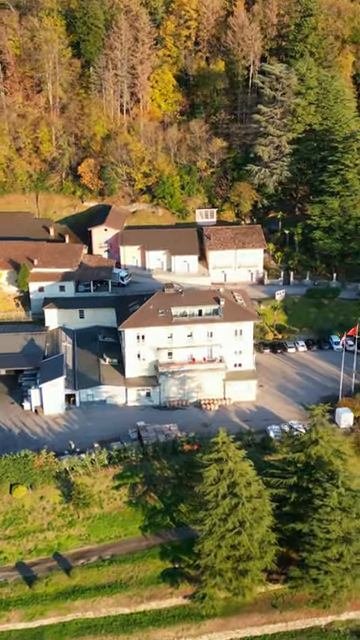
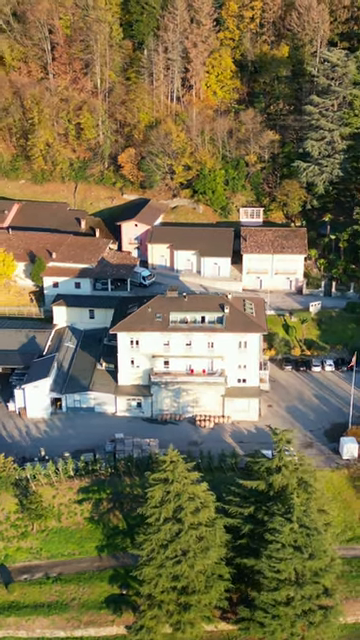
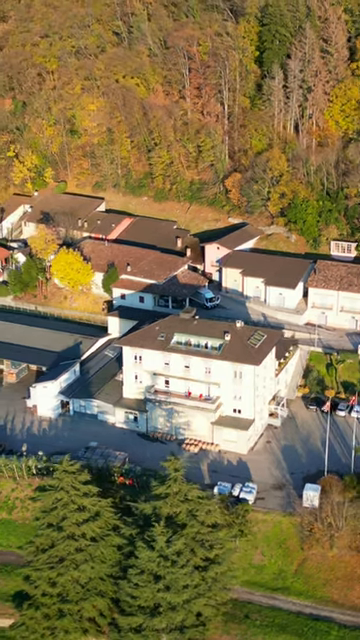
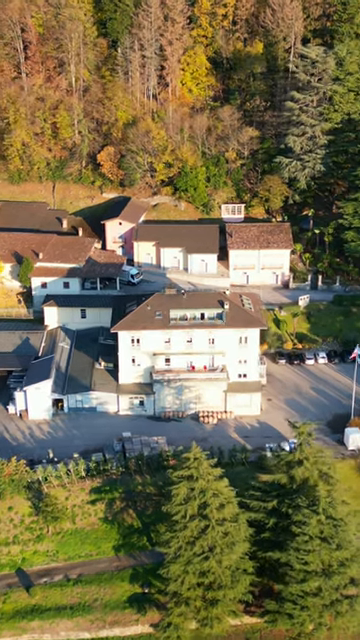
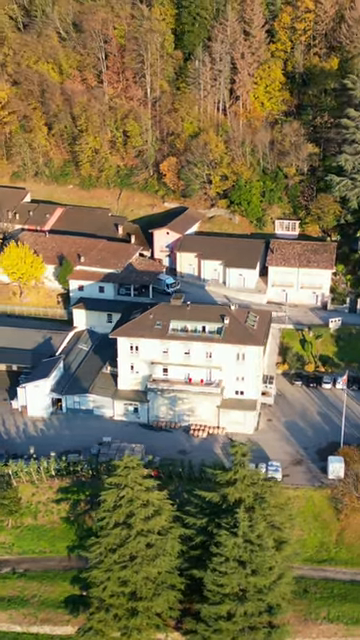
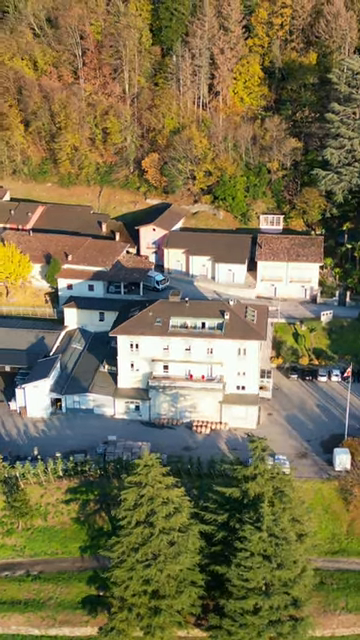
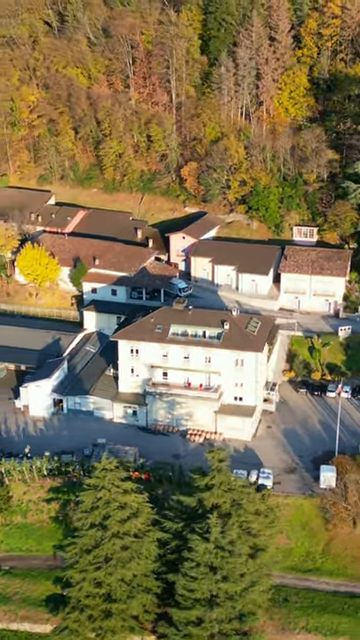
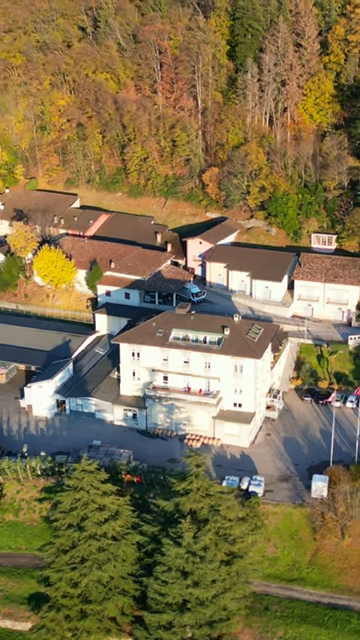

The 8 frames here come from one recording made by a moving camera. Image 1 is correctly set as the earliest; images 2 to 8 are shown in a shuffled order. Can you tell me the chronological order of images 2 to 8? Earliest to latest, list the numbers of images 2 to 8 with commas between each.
4, 2, 6, 5, 7, 8, 3
